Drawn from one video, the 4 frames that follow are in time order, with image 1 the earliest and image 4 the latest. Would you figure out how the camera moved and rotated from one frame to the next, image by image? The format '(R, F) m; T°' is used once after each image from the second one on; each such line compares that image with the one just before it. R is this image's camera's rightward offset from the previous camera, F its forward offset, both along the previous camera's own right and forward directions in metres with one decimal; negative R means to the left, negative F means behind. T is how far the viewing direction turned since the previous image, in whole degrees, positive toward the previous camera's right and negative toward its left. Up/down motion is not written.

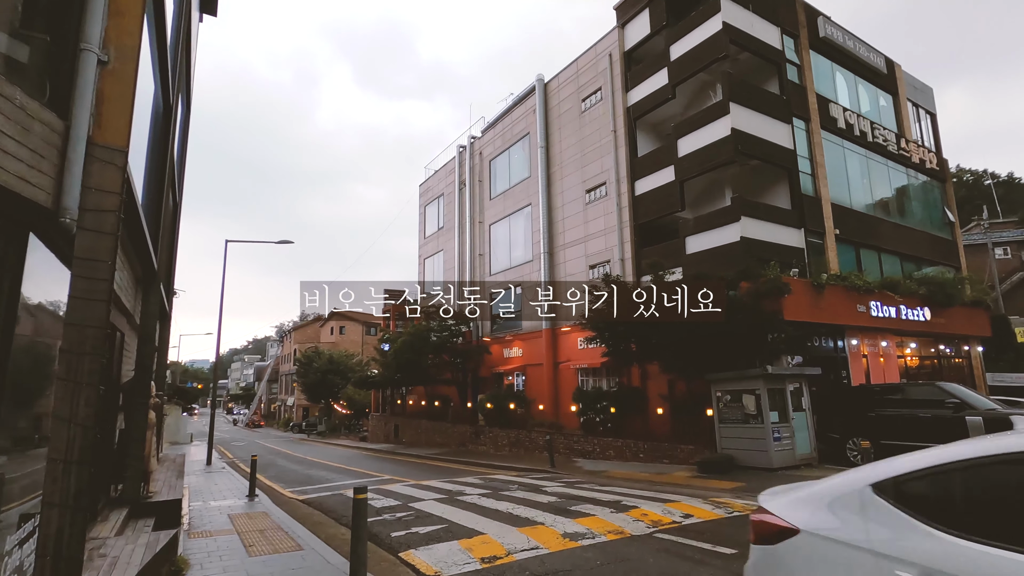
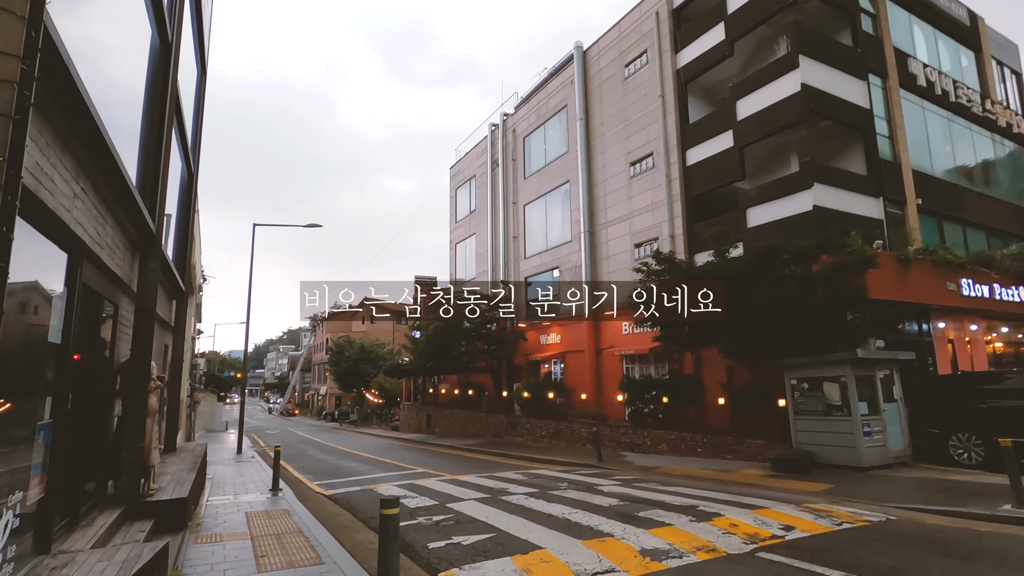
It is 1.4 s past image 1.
(-0.4, +1.5) m; -3°
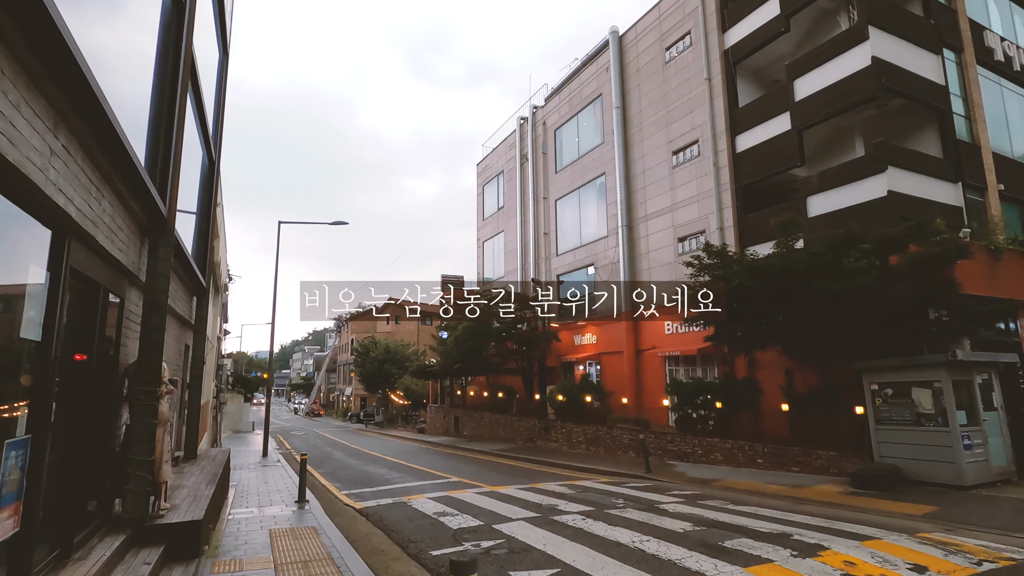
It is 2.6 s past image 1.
(-0.5, +1.1) m; -2°
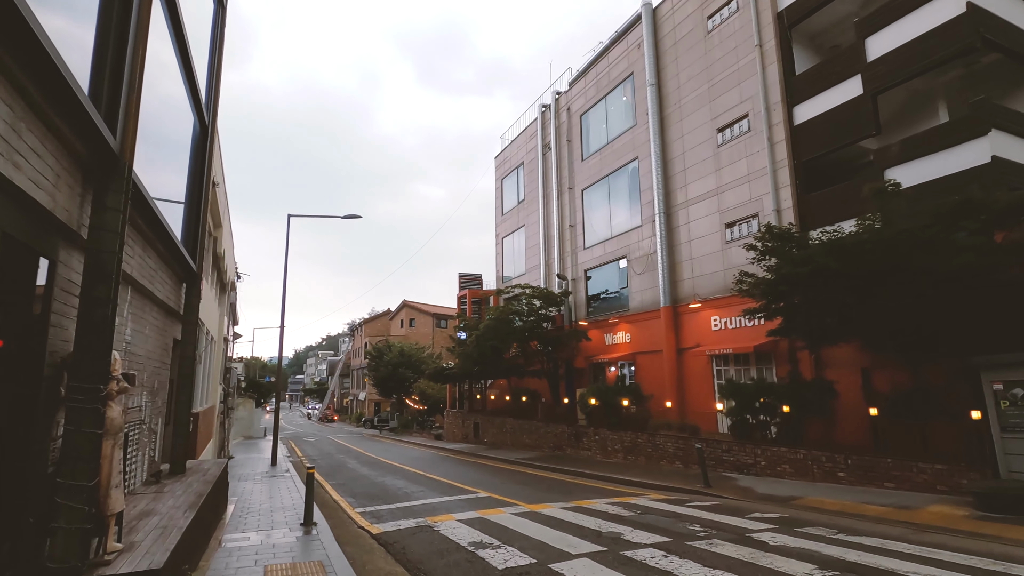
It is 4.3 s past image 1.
(-0.6, +1.8) m; -1°
